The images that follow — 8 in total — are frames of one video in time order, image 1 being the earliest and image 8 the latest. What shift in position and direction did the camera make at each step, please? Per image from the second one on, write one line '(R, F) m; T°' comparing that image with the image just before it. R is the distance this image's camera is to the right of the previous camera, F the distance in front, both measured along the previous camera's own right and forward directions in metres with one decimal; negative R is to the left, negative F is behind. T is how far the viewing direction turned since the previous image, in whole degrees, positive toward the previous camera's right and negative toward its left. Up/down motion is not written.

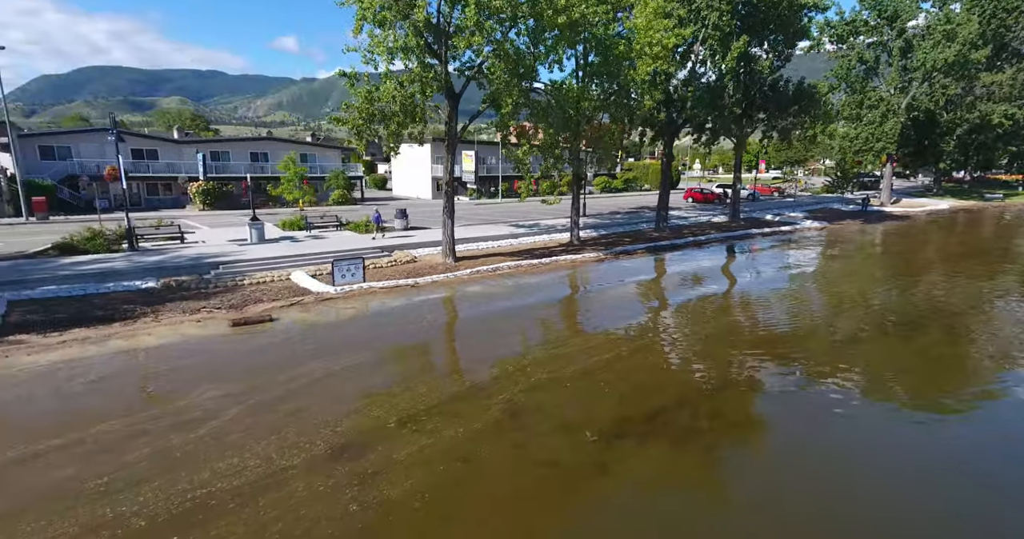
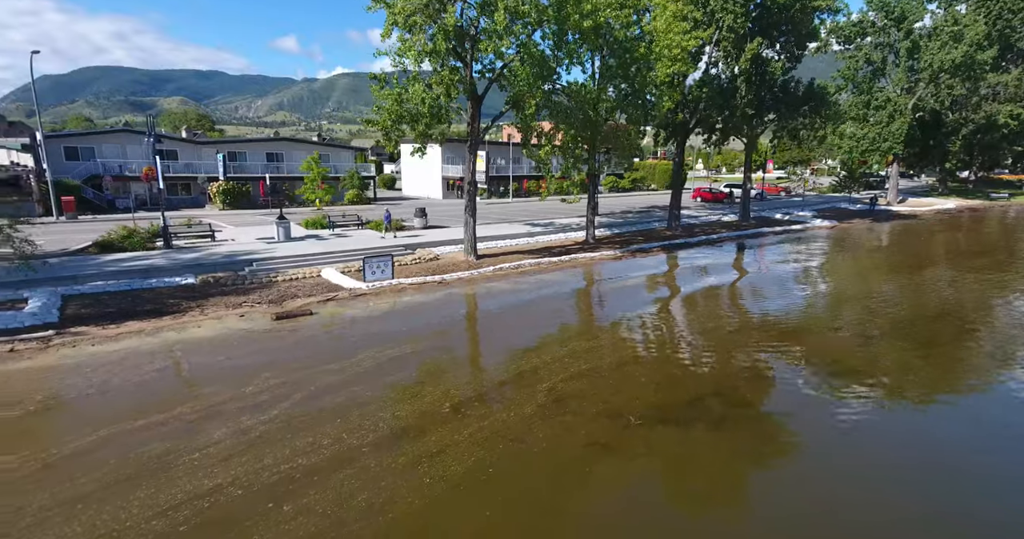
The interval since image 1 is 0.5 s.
(-0.7, -0.5) m; 0°
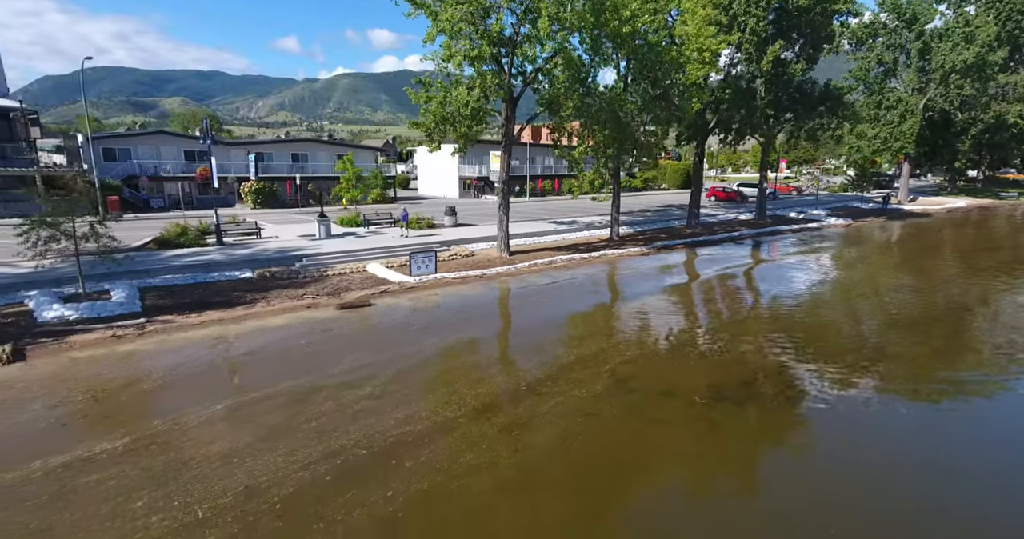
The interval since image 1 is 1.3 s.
(-1.2, -0.8) m; 0°
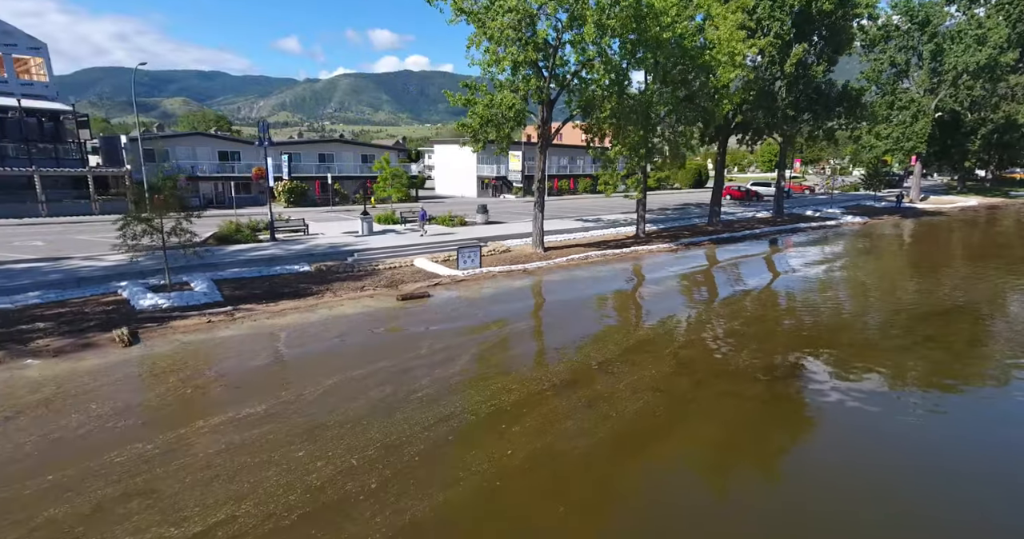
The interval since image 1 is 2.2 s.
(-1.4, -0.9) m; 0°
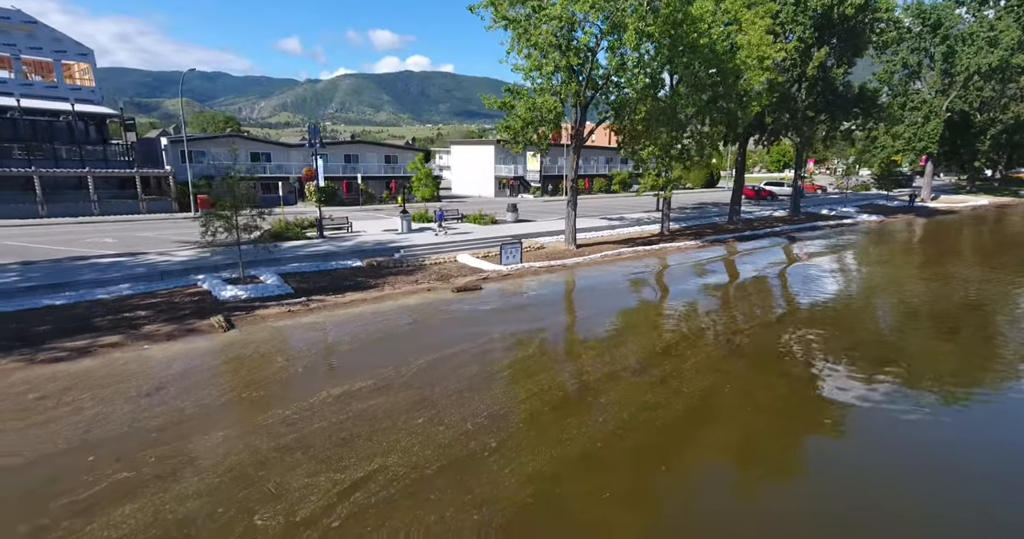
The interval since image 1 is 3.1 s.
(-1.4, -1.0) m; 0°
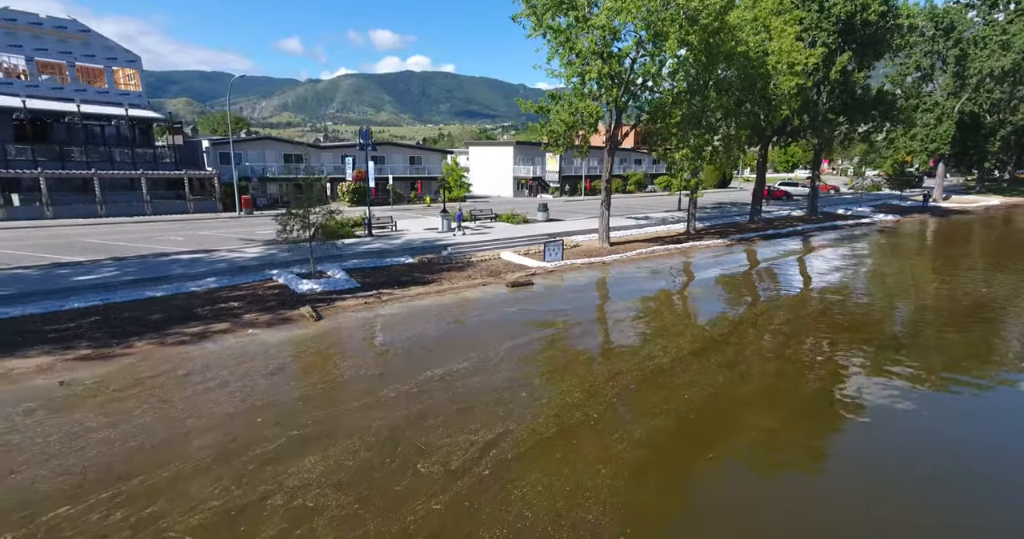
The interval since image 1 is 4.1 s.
(-1.5, -1.1) m; 0°
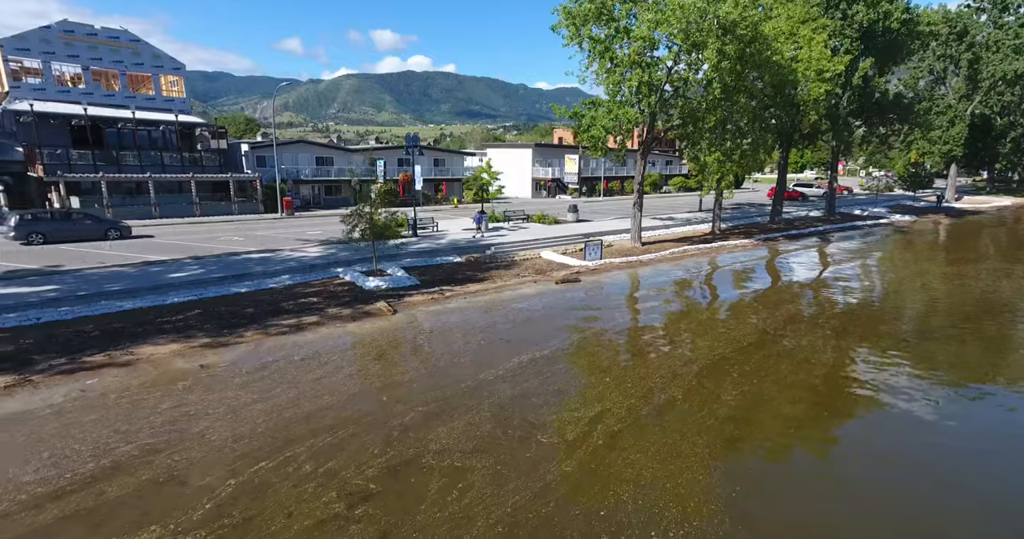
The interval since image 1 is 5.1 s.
(-1.5, -1.0) m; 0°
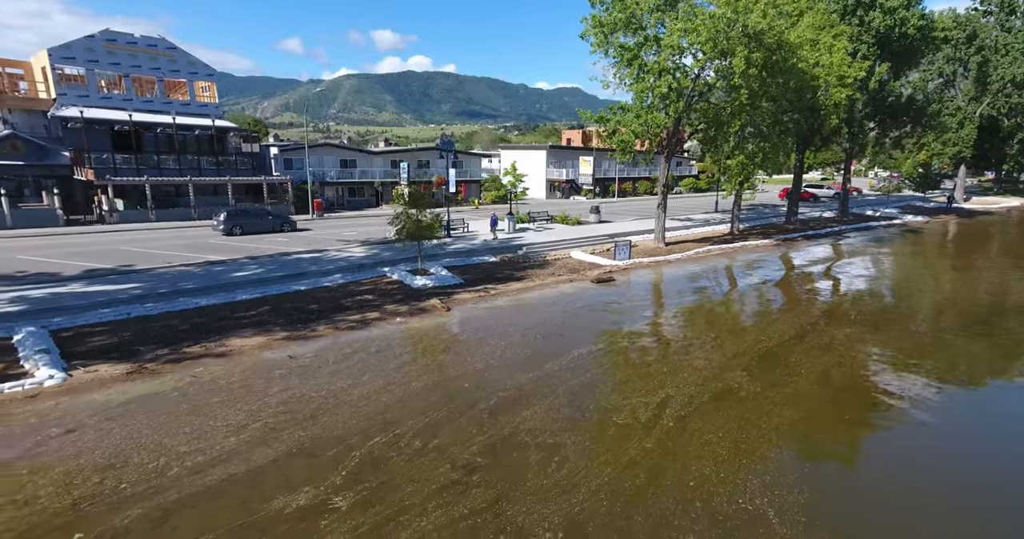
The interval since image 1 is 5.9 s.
(-1.2, -0.8) m; 0°
